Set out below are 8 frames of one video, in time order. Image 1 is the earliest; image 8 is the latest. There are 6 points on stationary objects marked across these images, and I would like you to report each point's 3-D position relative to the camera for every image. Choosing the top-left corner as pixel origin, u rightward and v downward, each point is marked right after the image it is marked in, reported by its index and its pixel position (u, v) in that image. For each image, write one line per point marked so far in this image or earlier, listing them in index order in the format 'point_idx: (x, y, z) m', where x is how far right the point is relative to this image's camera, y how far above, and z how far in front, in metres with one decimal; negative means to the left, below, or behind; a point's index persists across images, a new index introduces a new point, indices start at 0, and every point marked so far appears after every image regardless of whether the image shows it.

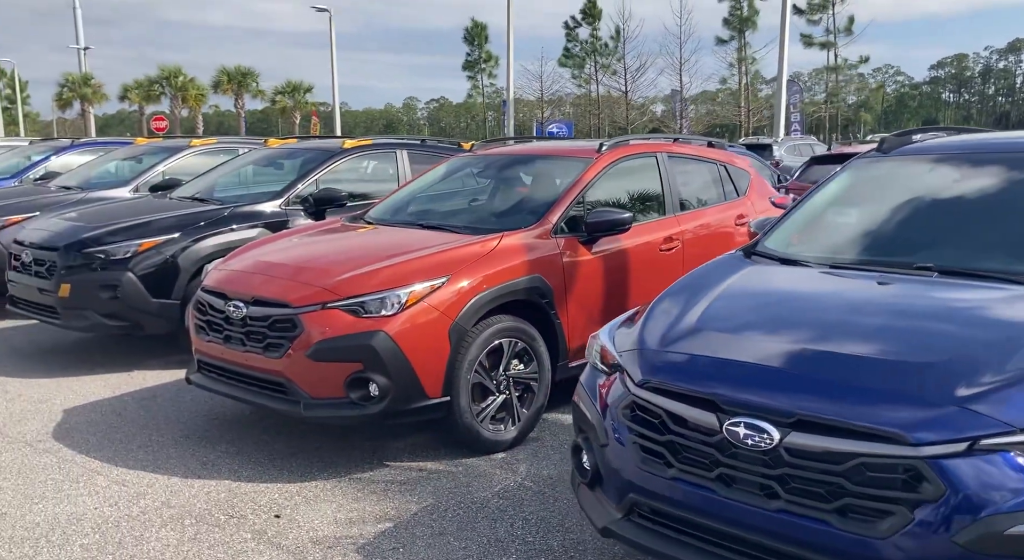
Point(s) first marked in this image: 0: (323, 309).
0: (-0.9, -0.1, +3.8) m
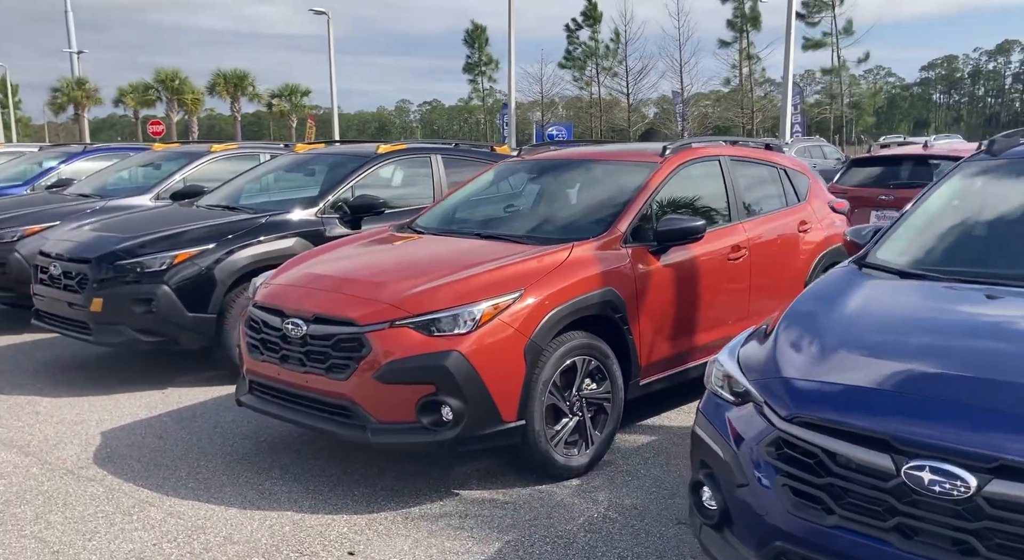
0: (-0.5, -0.2, +3.5) m
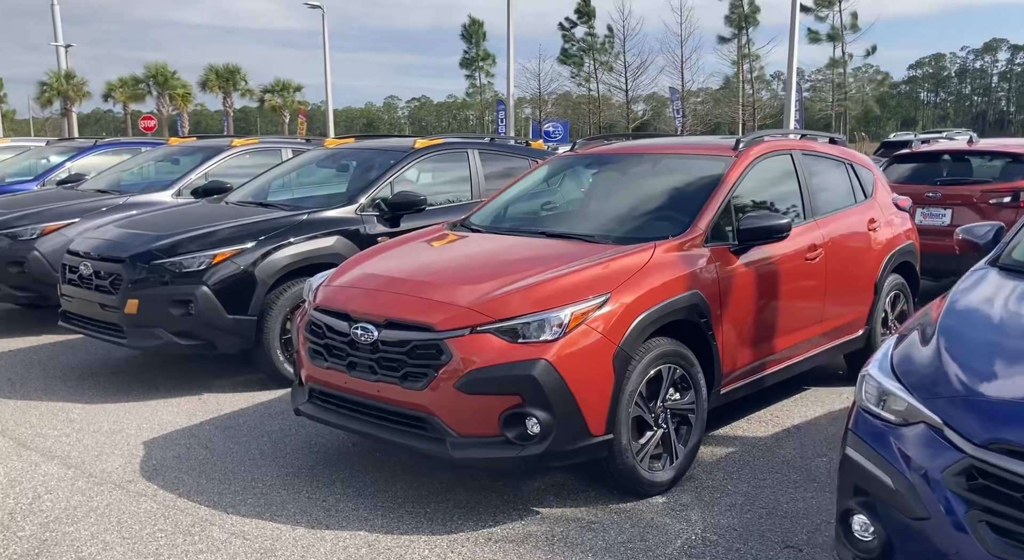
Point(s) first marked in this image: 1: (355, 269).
0: (-0.2, -0.2, +3.3) m
1: (-0.8, +0.1, +4.1) m
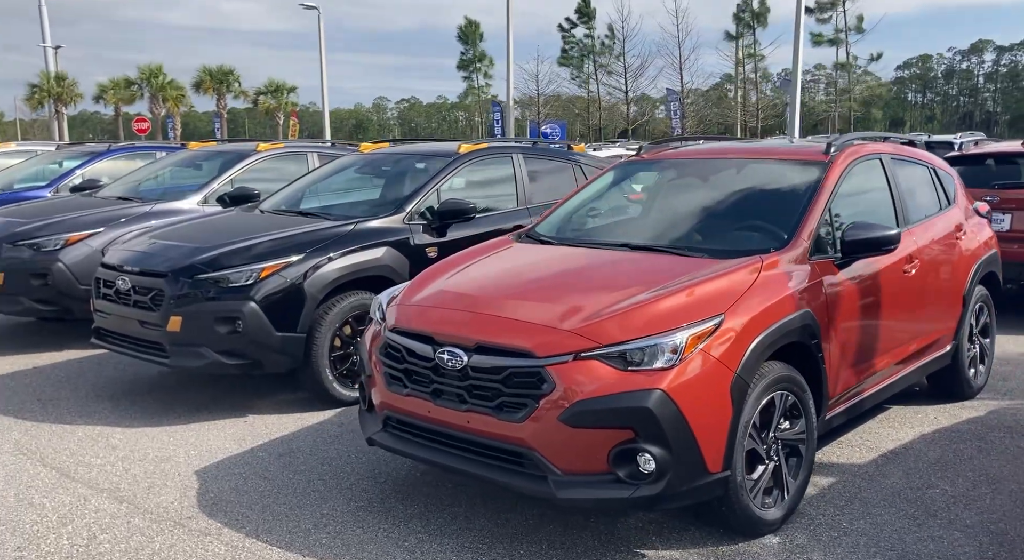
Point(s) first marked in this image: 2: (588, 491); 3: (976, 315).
0: (+0.2, -0.3, +3.0) m
1: (-0.4, 0.0, +3.8) m
2: (+0.3, -0.8, +3.0) m
3: (+3.0, -0.2, +5.1) m
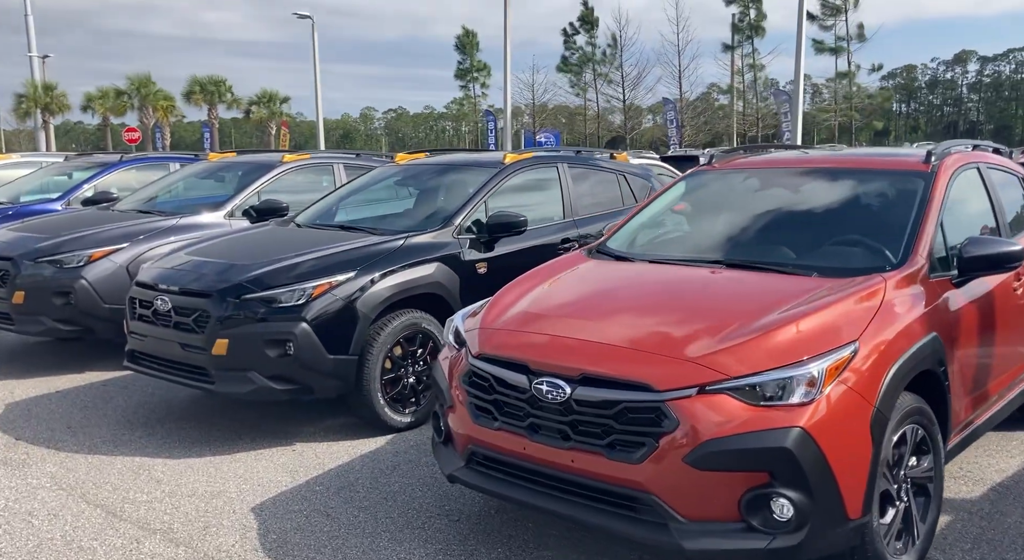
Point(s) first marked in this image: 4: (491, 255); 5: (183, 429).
0: (+0.7, -0.4, +2.7) m
1: (0.0, -0.1, +3.5) m
2: (+0.7, -0.9, +2.7) m
3: (+3.4, -0.3, +4.8) m
4: (-0.1, +0.2, +5.8) m
5: (-2.2, -1.0, +5.2) m
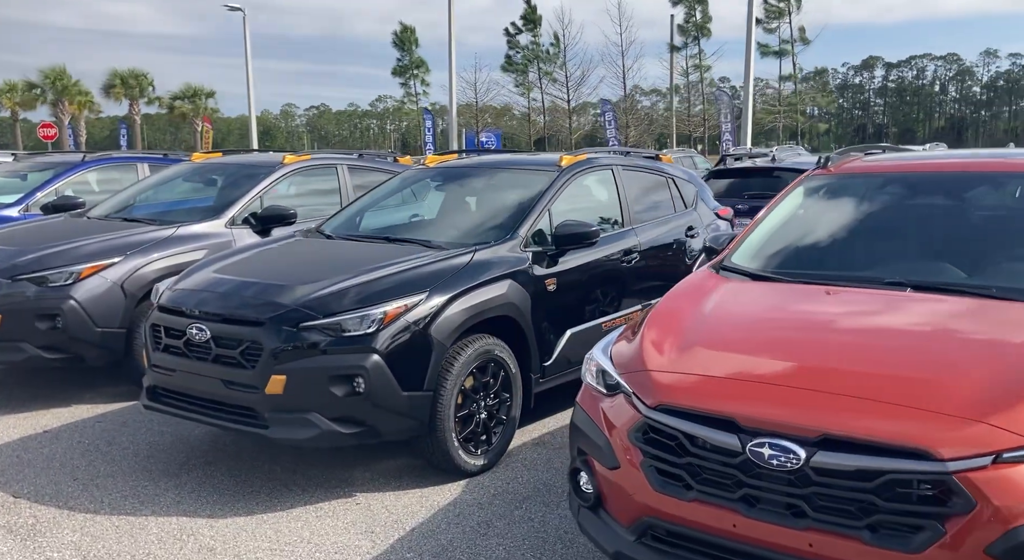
0: (+1.3, -0.5, +2.1) m
1: (+0.6, -0.2, +2.9) m
2: (+1.4, -1.0, +2.1) m
3: (+3.9, -0.4, +4.5) m
4: (+0.3, +0.1, +5.1) m
5: (-1.7, -1.1, +4.5) m
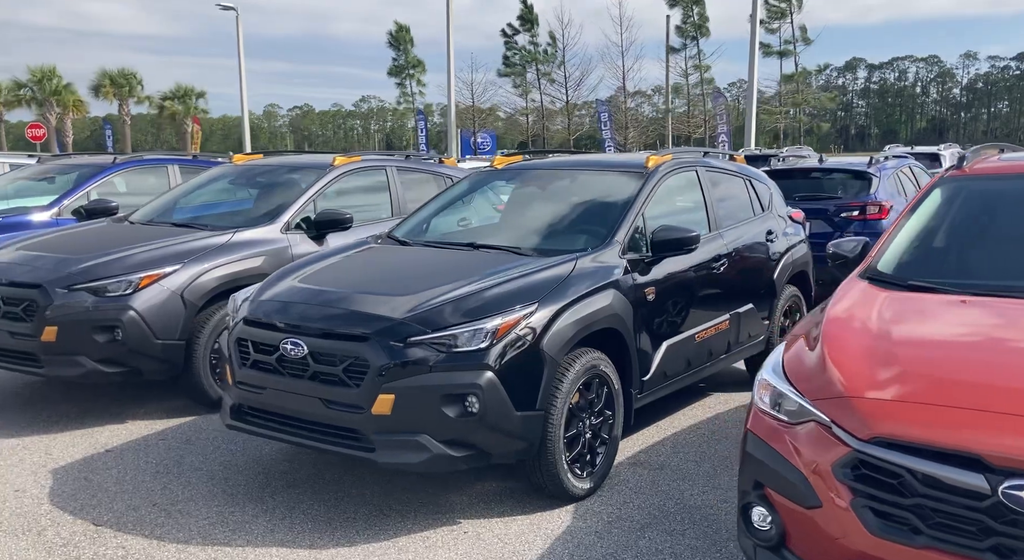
0: (+1.9, -0.6, +1.9) m
1: (+1.2, -0.3, +2.7) m
2: (+2.0, -1.0, +1.8) m
3: (+4.5, -0.5, +4.2) m
4: (+0.9, 0.0, +4.8) m
5: (-1.1, -1.2, +4.2) m
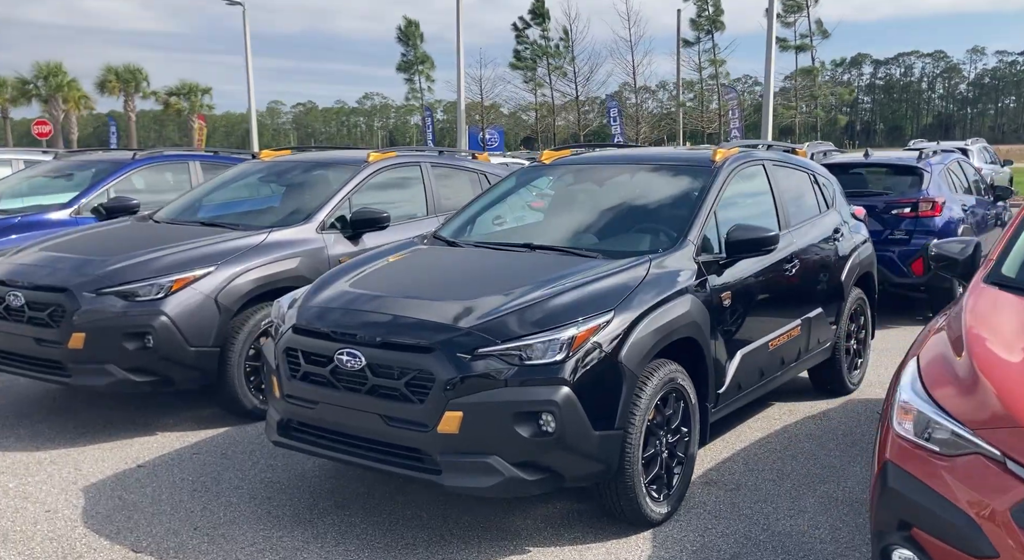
0: (+2.3, -0.6, +1.5) m
1: (+1.5, -0.3, +2.3) m
2: (+2.3, -1.1, +1.5) m
3: (+4.8, -0.5, +3.8) m
4: (+1.2, 0.0, +4.5) m
5: (-0.7, -1.2, +3.8) m
